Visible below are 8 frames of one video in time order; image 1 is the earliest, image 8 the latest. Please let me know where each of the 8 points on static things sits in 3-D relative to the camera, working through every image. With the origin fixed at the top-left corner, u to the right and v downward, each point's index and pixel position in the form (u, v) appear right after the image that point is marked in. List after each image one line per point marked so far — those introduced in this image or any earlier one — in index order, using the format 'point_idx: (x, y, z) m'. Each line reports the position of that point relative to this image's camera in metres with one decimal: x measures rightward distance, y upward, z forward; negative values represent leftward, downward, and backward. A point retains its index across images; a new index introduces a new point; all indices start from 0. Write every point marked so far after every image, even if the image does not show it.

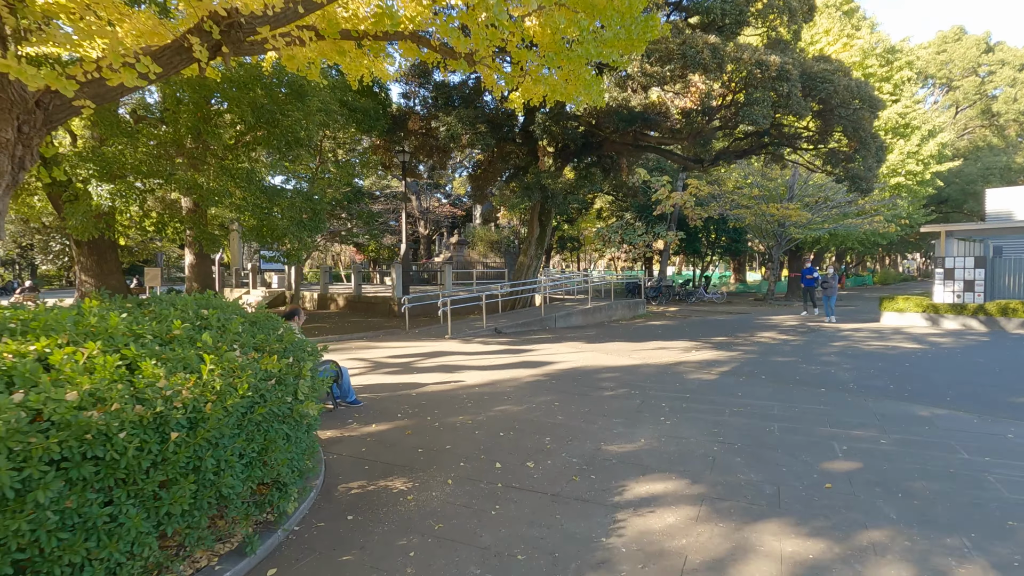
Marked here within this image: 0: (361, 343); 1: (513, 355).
0: (-3.2, -1.2, +11.7) m
1: (0.0, -1.3, +10.2) m
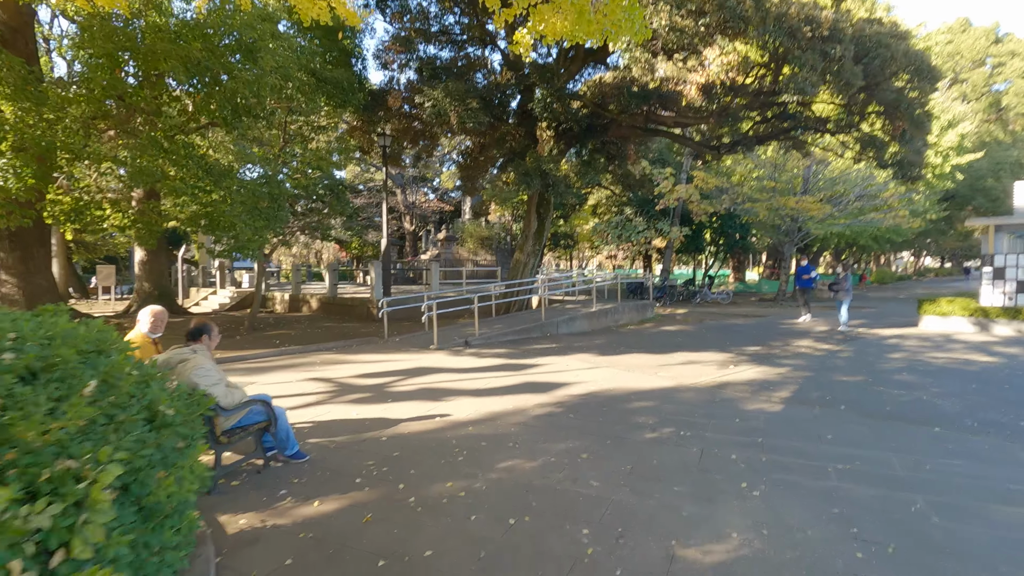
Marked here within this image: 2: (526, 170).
0: (-3.3, -1.3, +9.7) m
1: (0.0, -1.3, +8.3) m
2: (+0.4, +3.1, +13.7) m
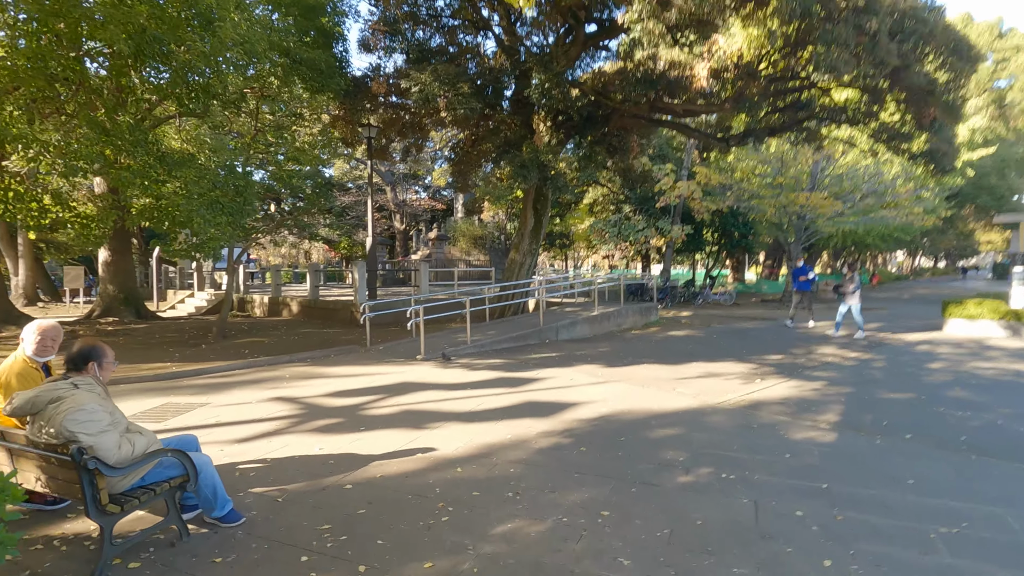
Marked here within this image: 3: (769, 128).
0: (-3.3, -1.3, +8.6) m
1: (0.0, -1.4, +7.2) m
2: (+0.3, +3.0, +12.6) m
3: (+6.6, +4.1, +13.9) m
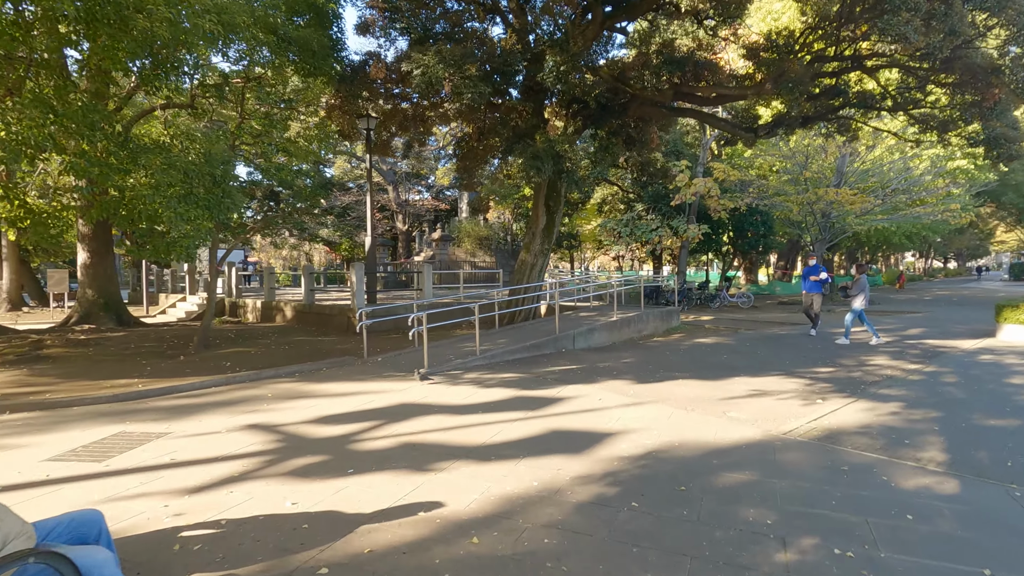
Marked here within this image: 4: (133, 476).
0: (-3.1, -1.4, +7.5) m
1: (+0.2, -1.4, +6.1) m
2: (+0.5, +2.9, +11.5) m
3: (+6.9, +4.1, +12.7) m
4: (-3.1, -1.5, +4.4) m
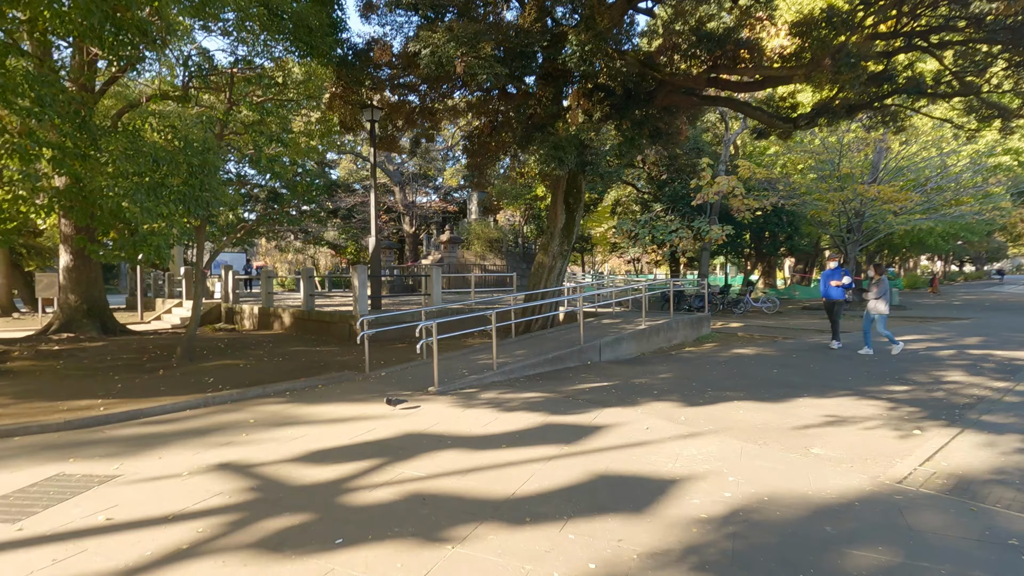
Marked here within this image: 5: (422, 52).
0: (-2.8, -1.4, +6.4) m
1: (+0.5, -1.5, +5.0) m
2: (+0.9, +2.8, +10.4) m
3: (+7.3, +4.0, +11.5) m
4: (-2.8, -1.6, +3.2) m
5: (-1.6, +4.3, +9.8) m
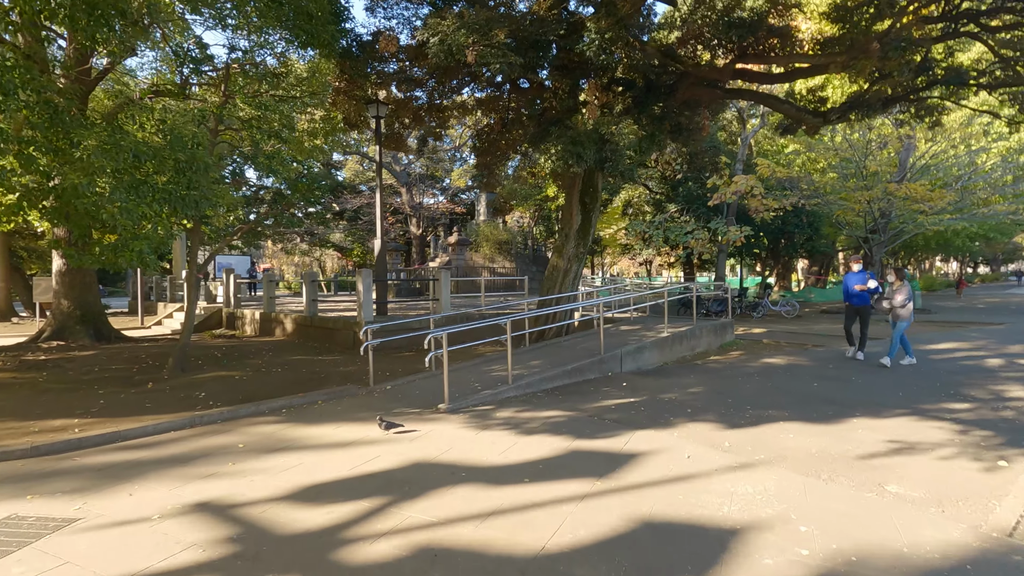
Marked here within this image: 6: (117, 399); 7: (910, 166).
0: (-2.6, -1.5, +5.7) m
1: (+0.7, -1.6, +4.3) m
2: (+1.1, +2.7, +9.7) m
3: (+7.5, +3.9, +10.8) m
4: (-2.6, -1.7, +2.6) m
5: (-1.4, +4.2, +9.2) m
6: (-5.1, -1.5, +7.0) m
7: (+13.8, +4.2, +18.6) m
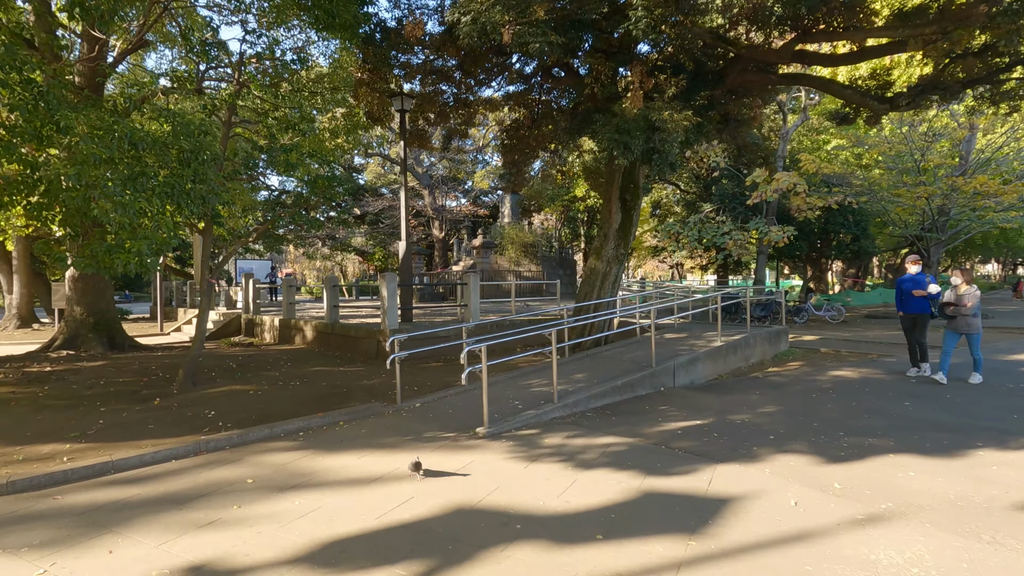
0: (-2.1, -1.6, +4.9) m
1: (+1.1, -1.6, +3.4) m
2: (+1.8, +2.7, +8.8) m
3: (+8.2, +3.8, +9.7) m
4: (-2.3, -1.7, +1.8) m
5: (-0.8, +4.2, +8.4) m
6: (-4.6, -1.5, +6.3) m
7: (+14.7, +4.1, +17.2) m
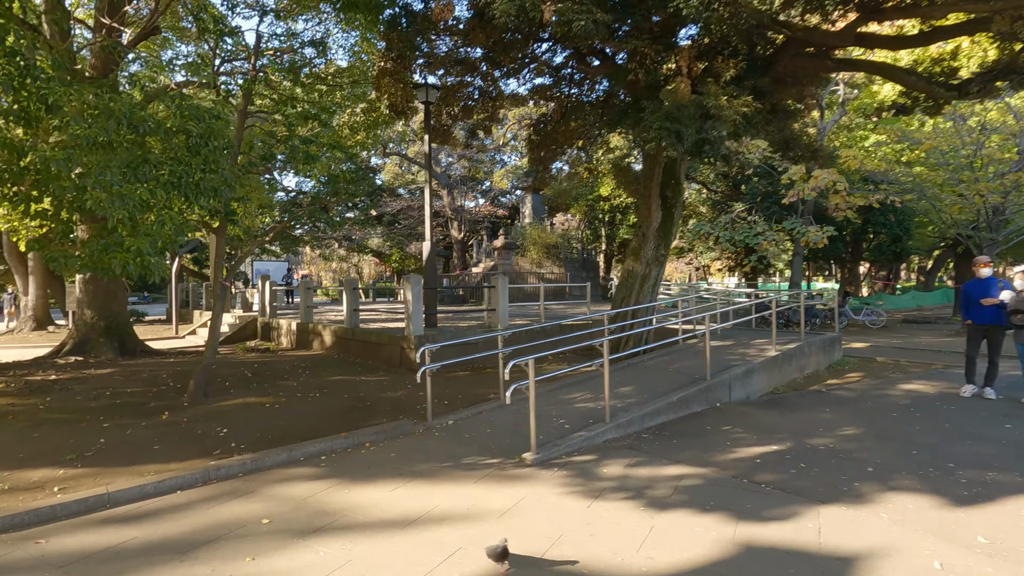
0: (-1.6, -1.6, +4.2) m
1: (+1.5, -1.6, +2.6) m
2: (+2.3, +2.6, +8.1) m
3: (+8.8, +3.7, +8.7) m
4: (-1.9, -1.7, +1.1) m
5: (-0.2, +4.1, +7.7) m
6: (-4.1, -1.6, +5.6) m
7: (+15.5, +4.0, +16.1) m
